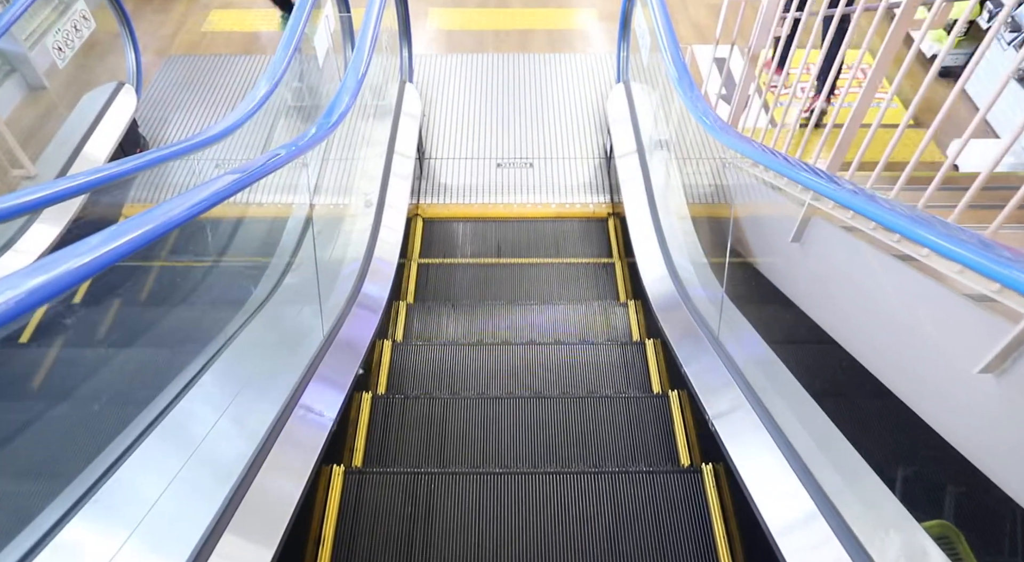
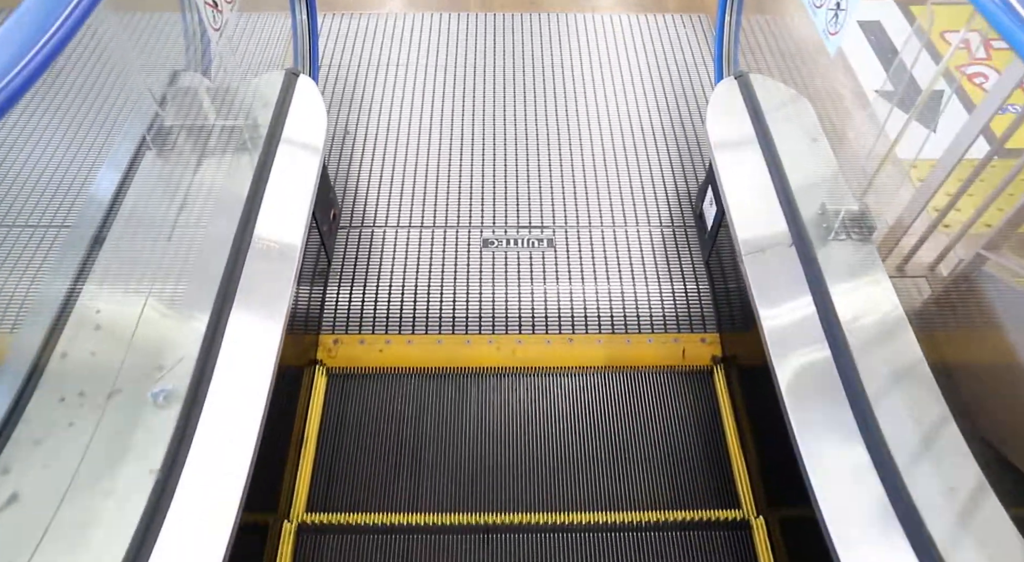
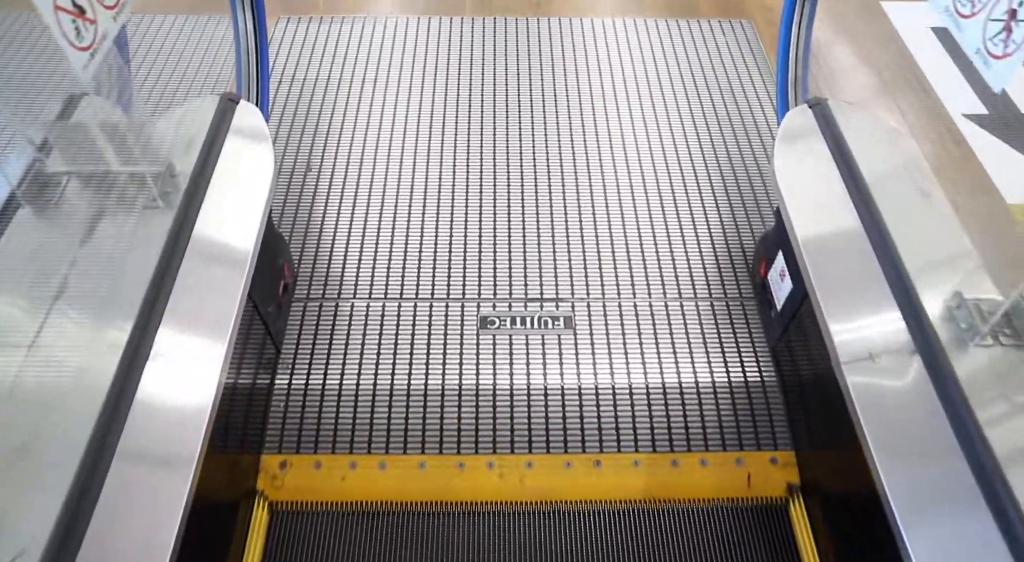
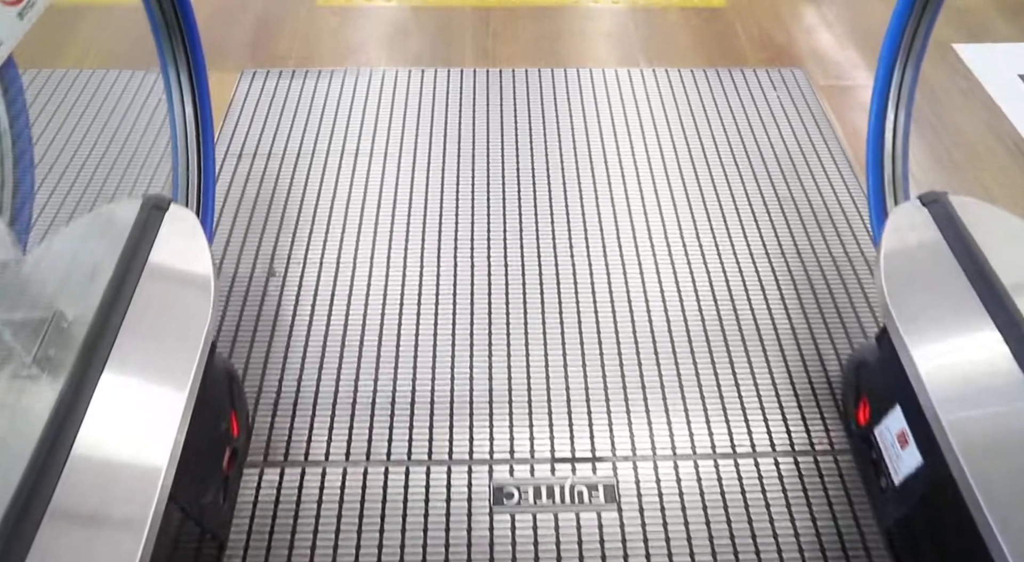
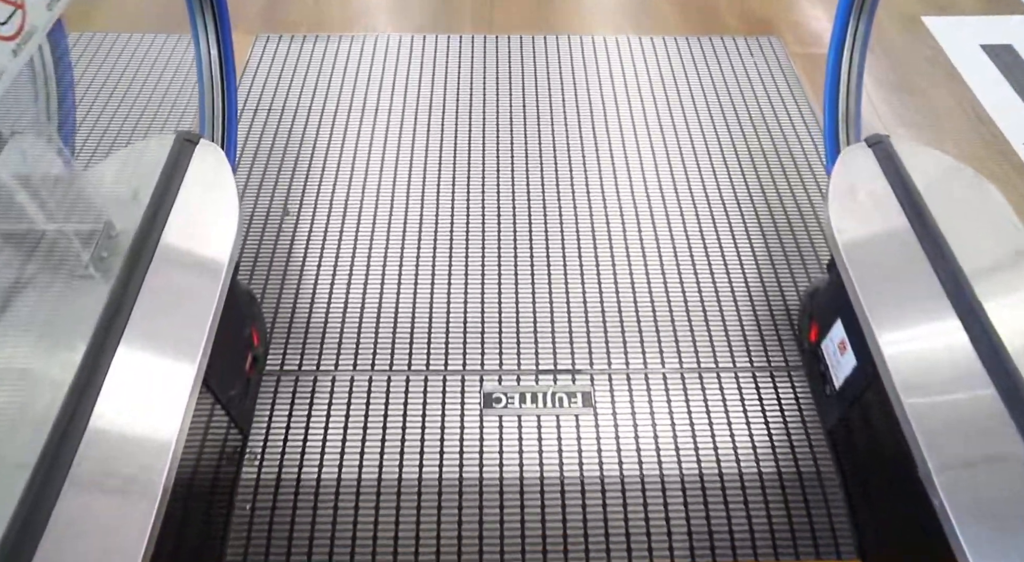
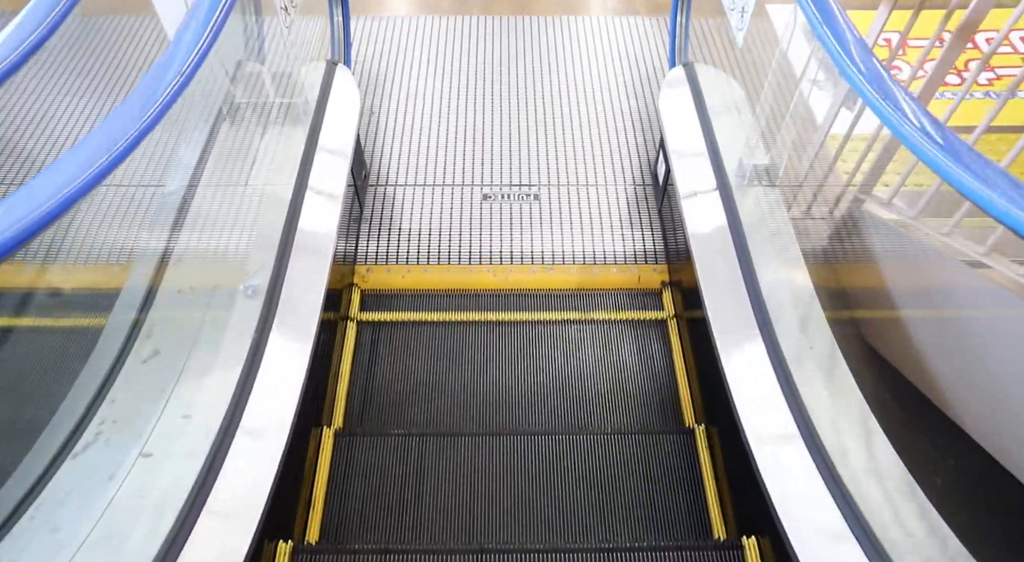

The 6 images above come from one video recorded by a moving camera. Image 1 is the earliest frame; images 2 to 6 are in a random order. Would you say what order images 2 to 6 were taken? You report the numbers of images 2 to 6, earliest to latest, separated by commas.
6, 2, 3, 5, 4
